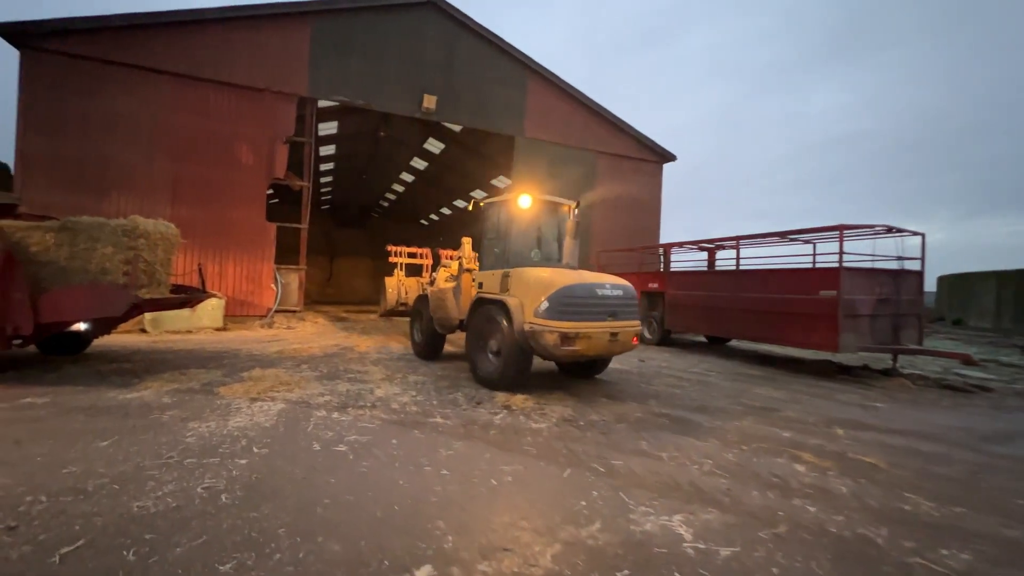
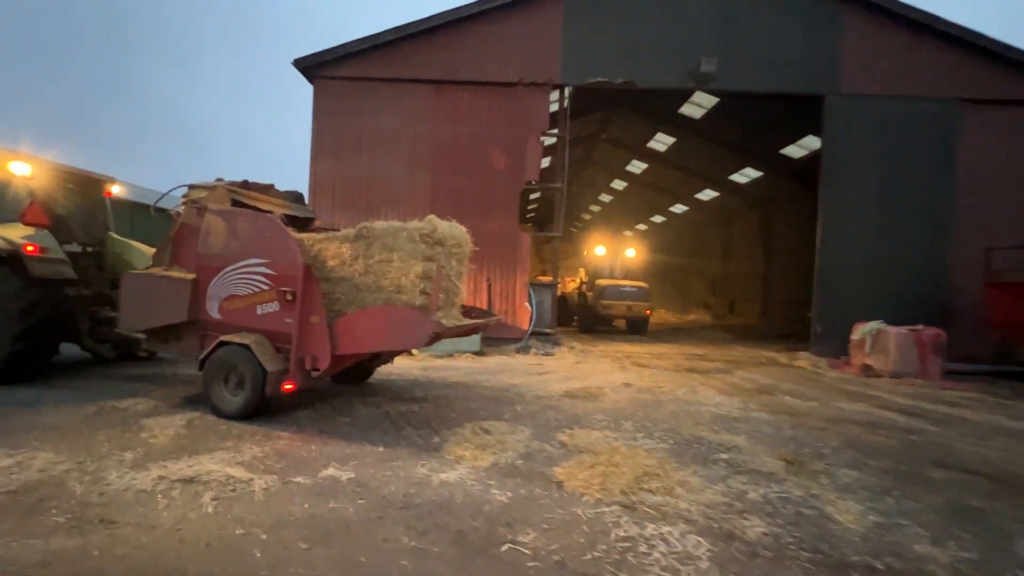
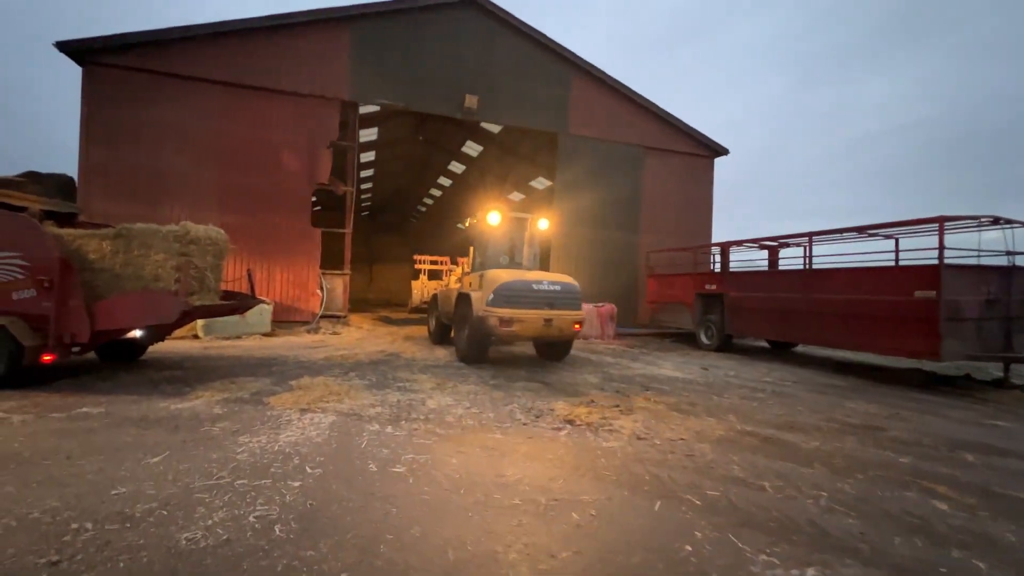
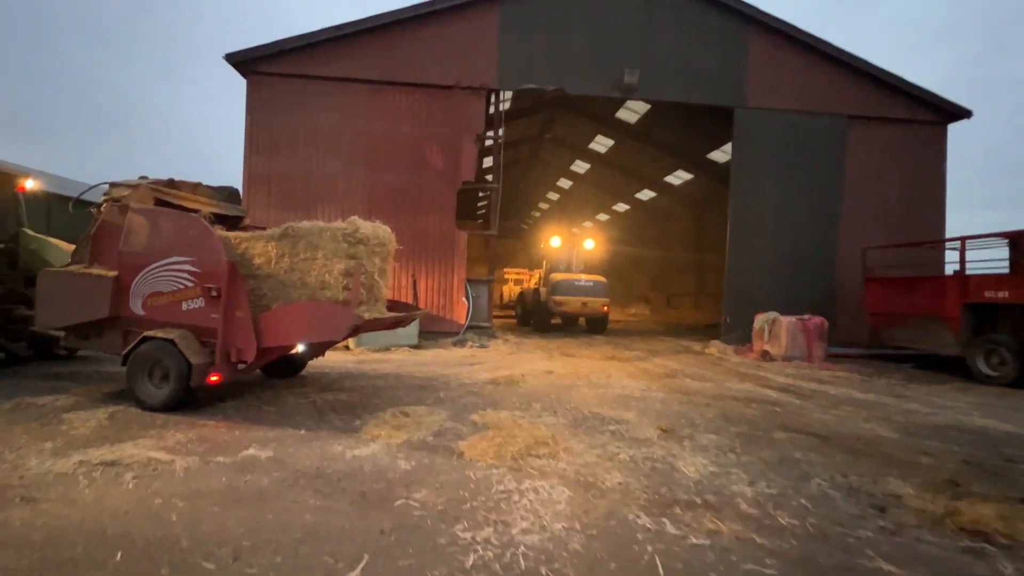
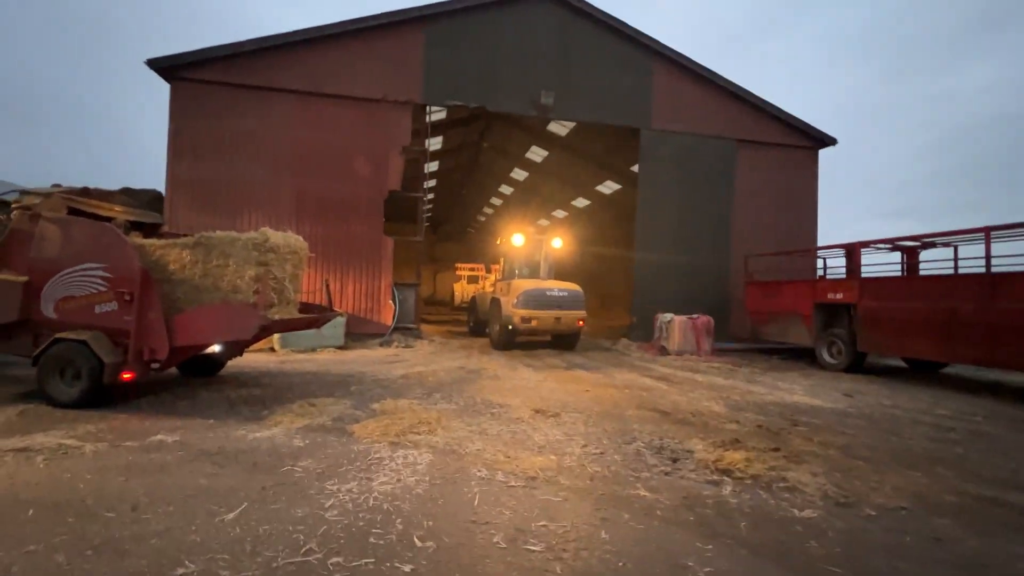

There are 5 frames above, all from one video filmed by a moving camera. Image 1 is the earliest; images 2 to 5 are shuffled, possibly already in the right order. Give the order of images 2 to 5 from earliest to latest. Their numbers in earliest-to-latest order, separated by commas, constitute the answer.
3, 5, 4, 2
